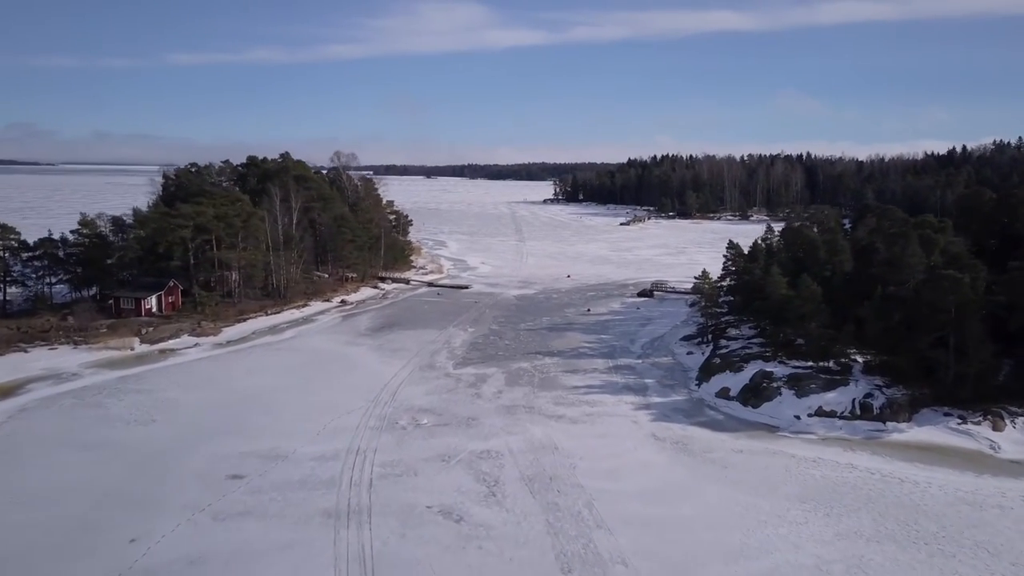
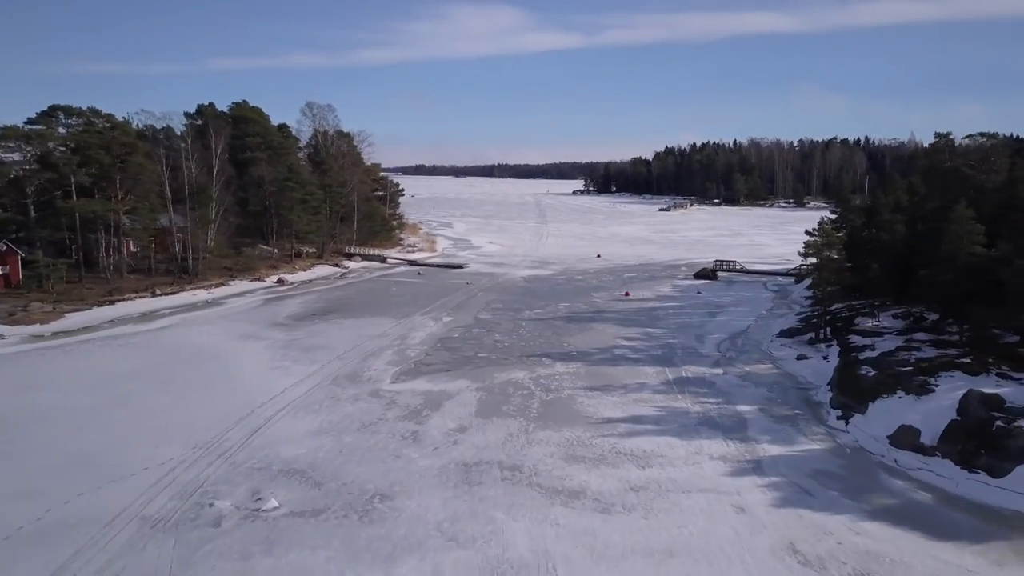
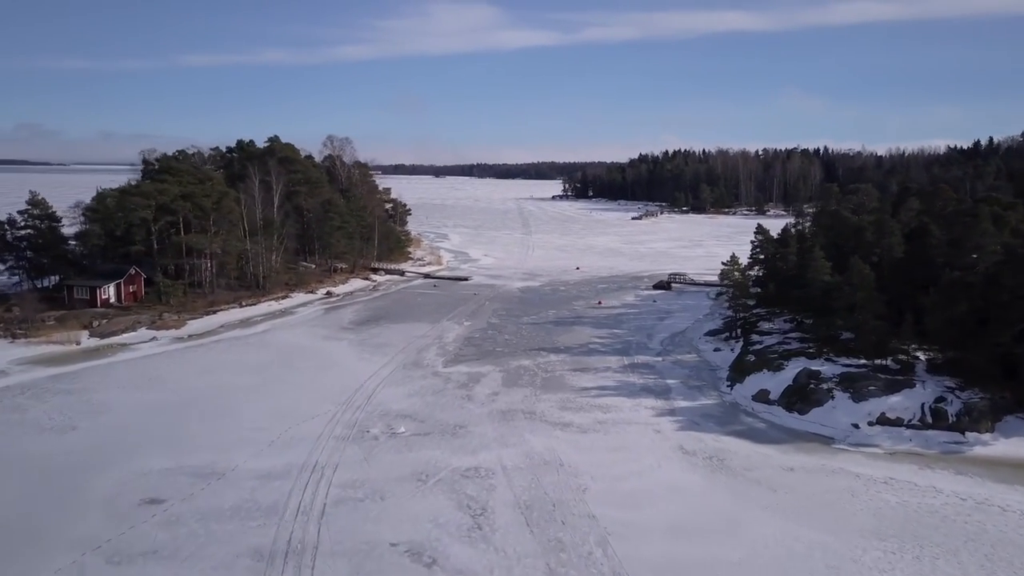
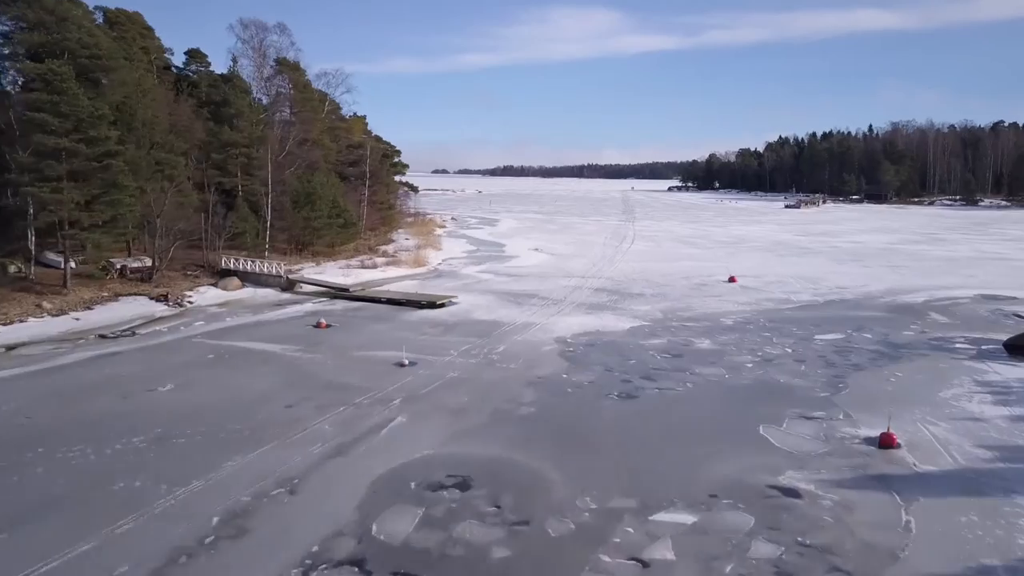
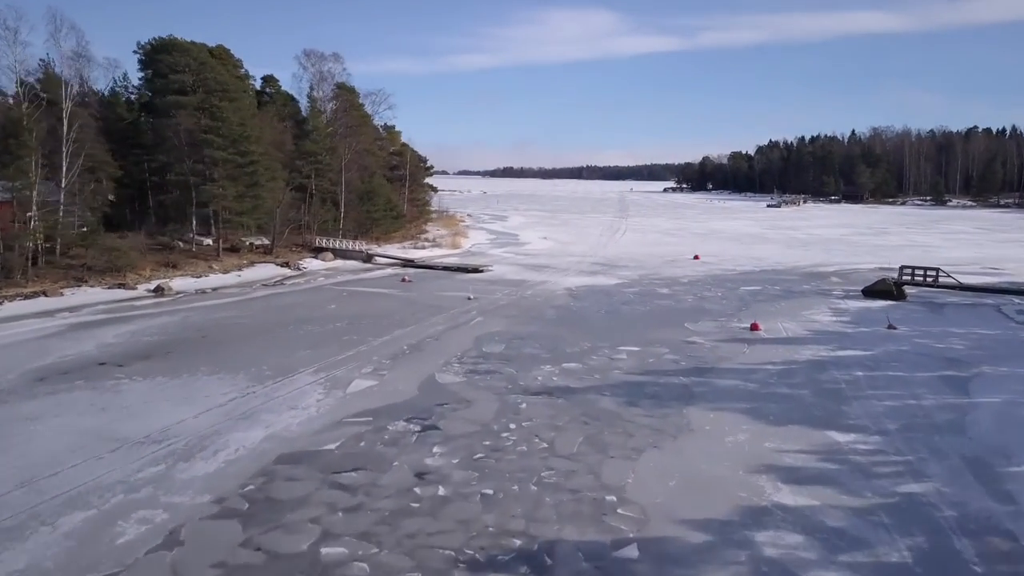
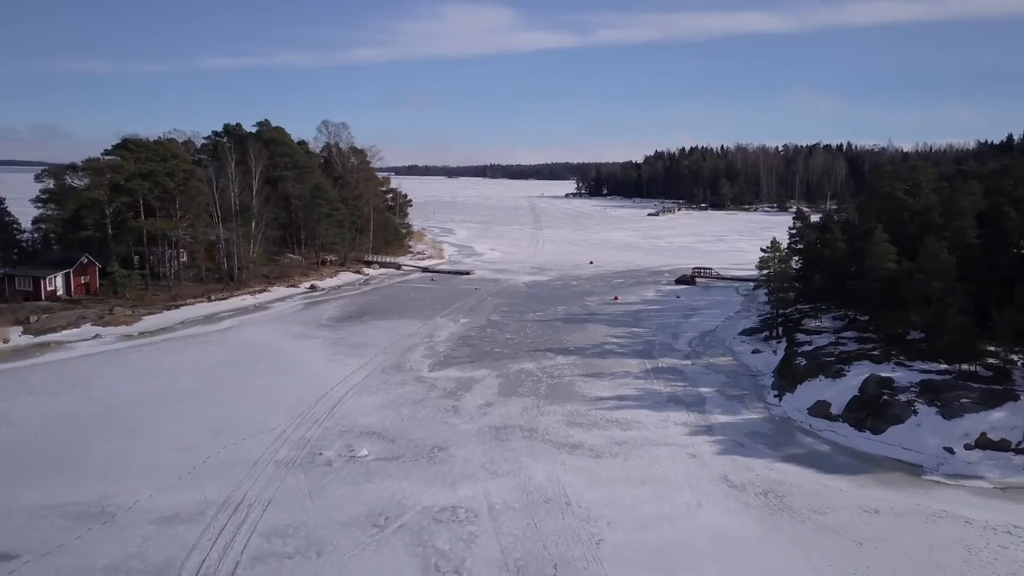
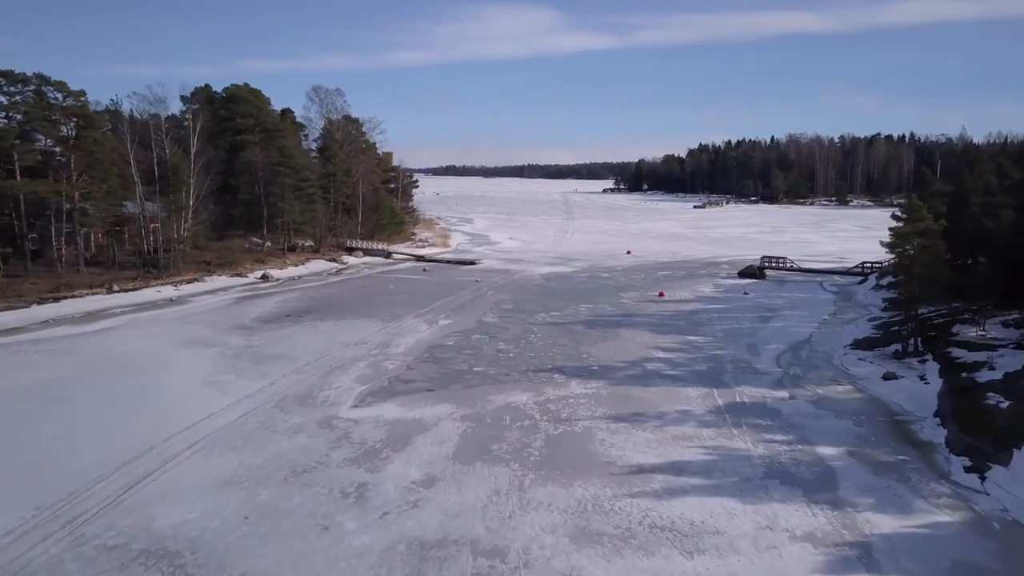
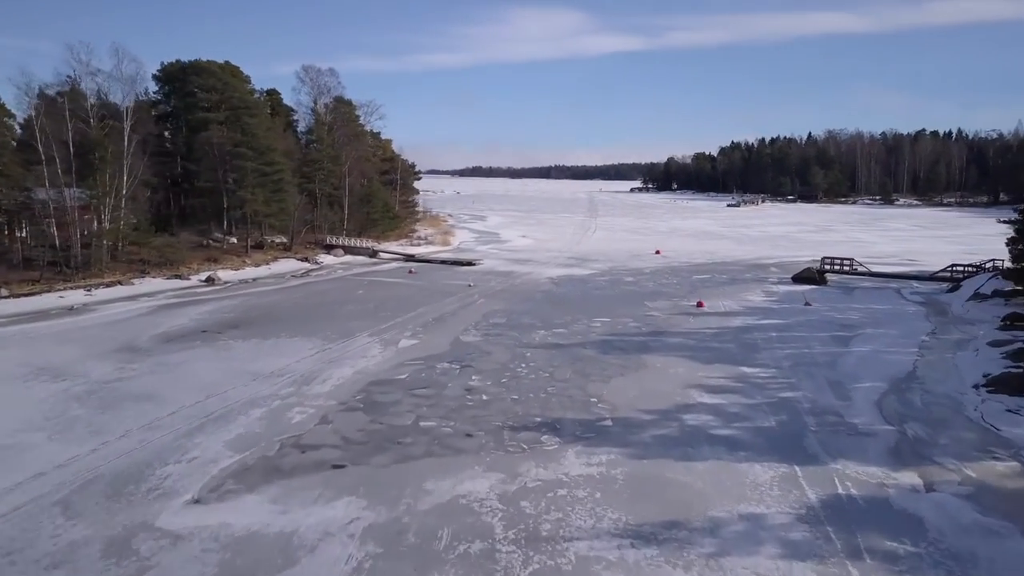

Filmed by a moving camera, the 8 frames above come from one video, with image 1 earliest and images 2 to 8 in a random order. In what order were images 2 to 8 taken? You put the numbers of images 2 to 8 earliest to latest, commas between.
3, 6, 2, 7, 8, 5, 4
